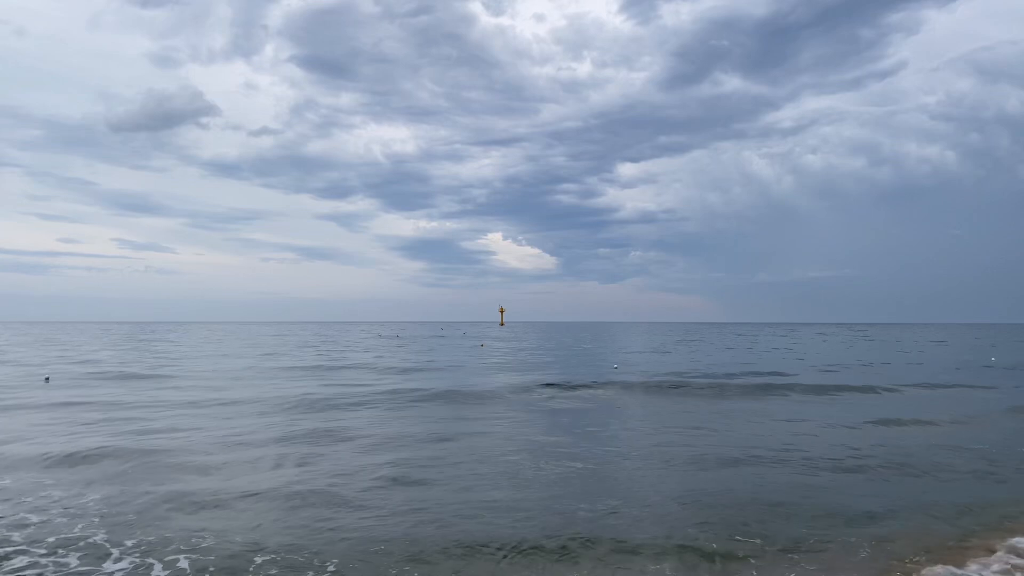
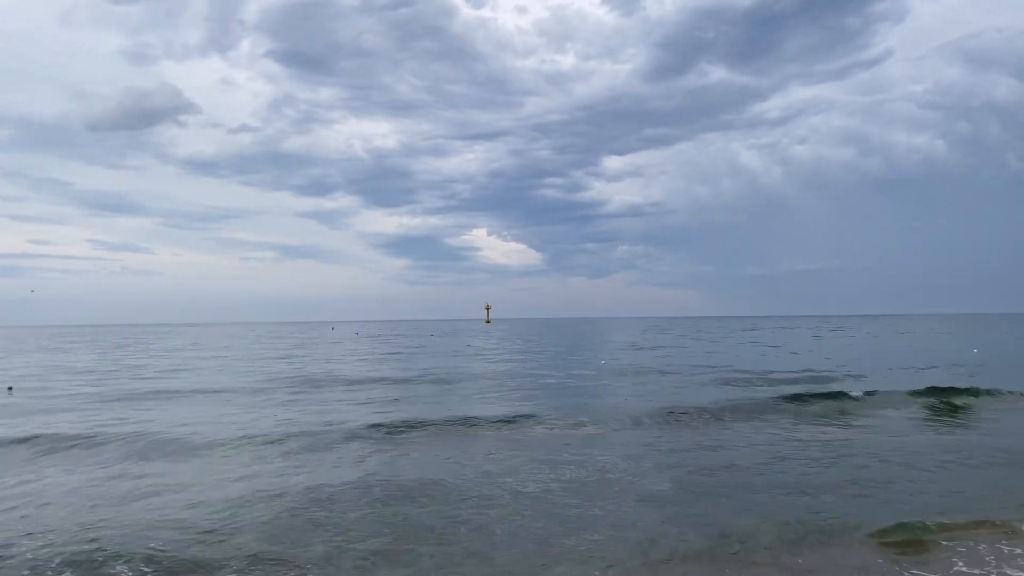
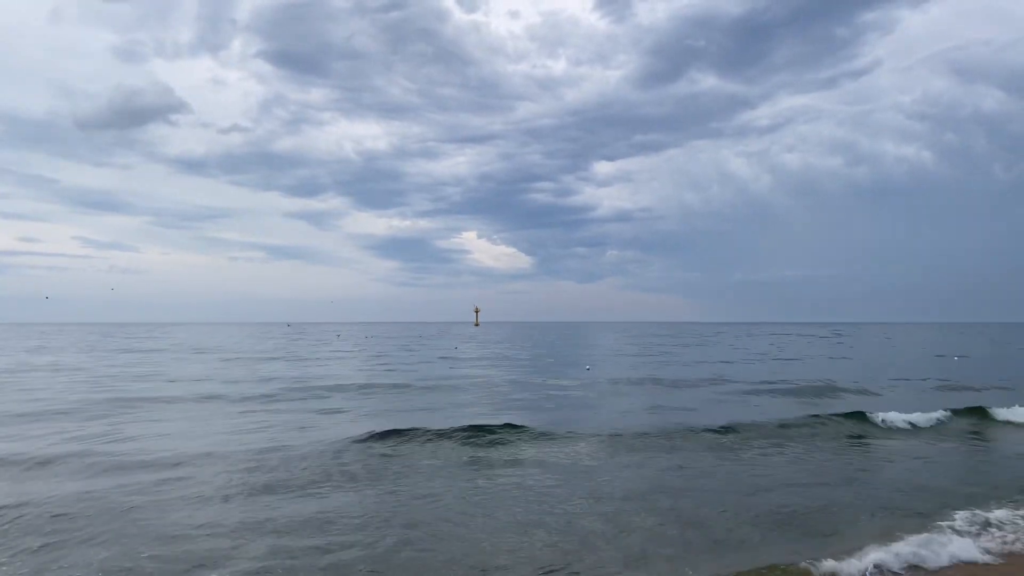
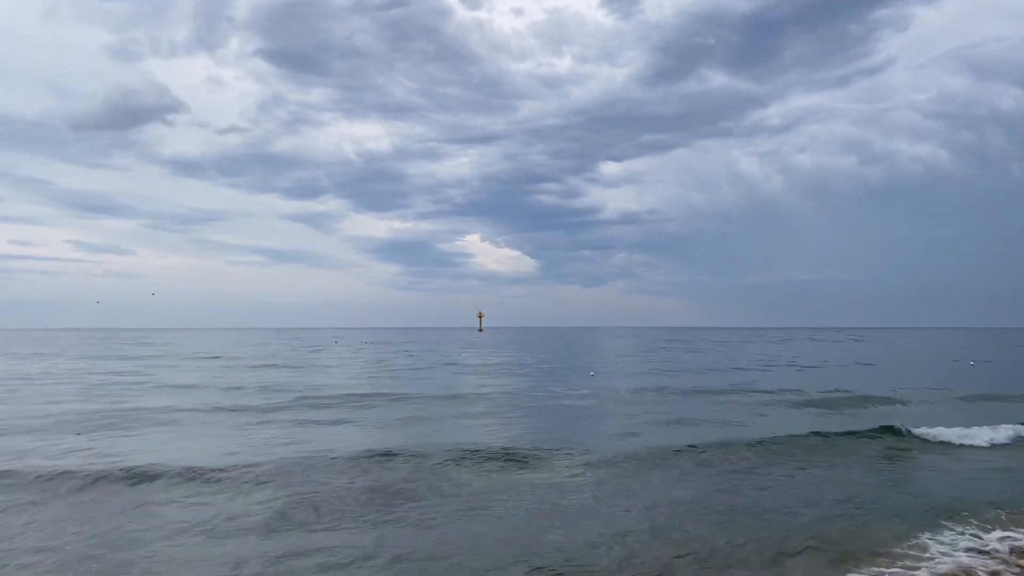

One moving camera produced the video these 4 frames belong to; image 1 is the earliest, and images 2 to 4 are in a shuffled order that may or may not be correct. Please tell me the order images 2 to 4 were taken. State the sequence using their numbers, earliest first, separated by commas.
2, 3, 4
